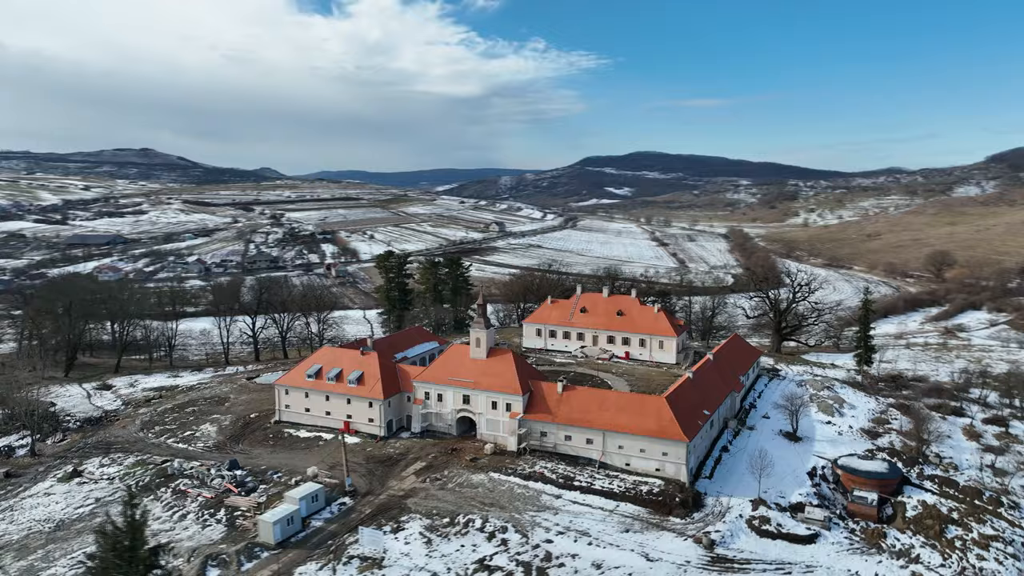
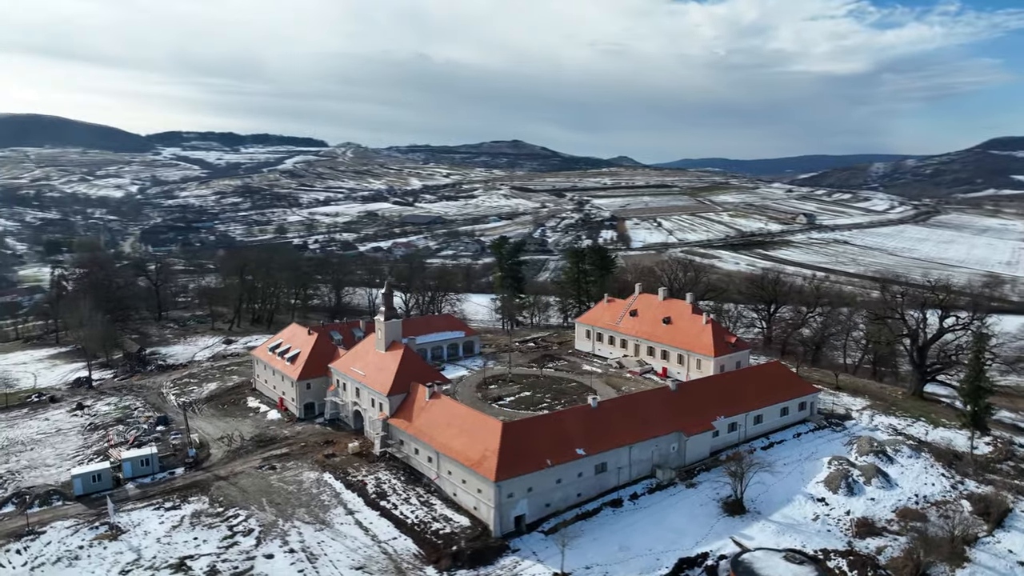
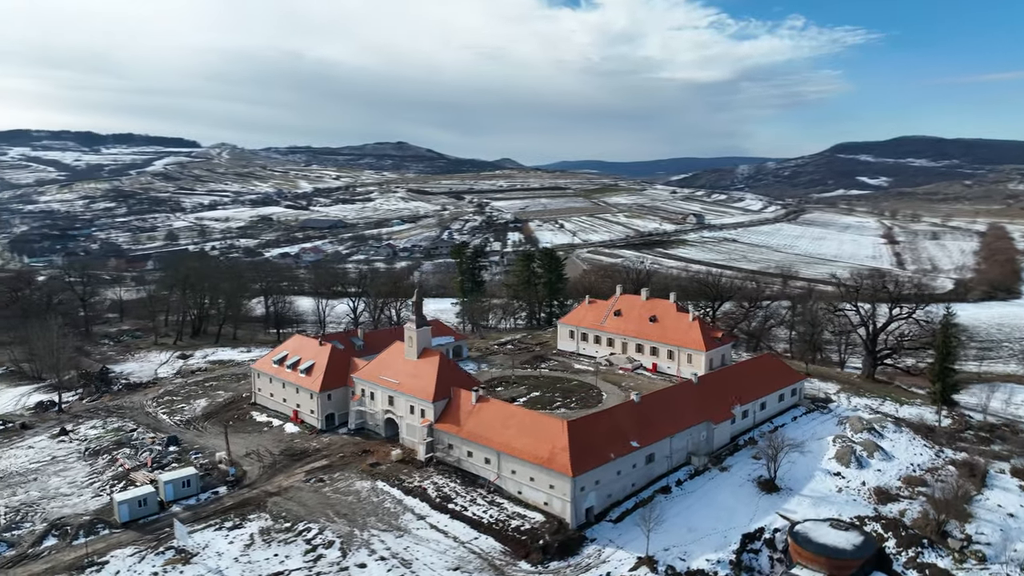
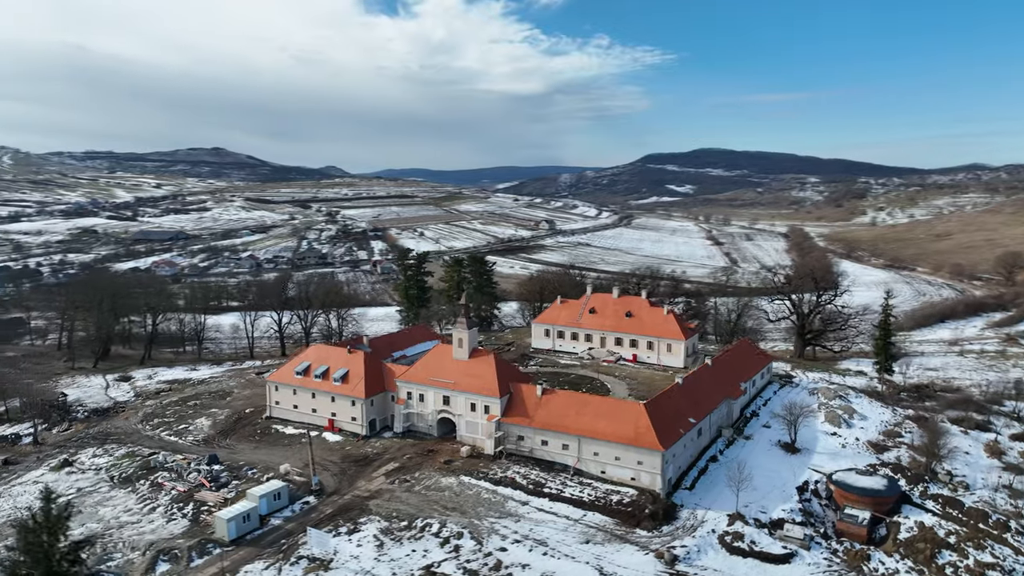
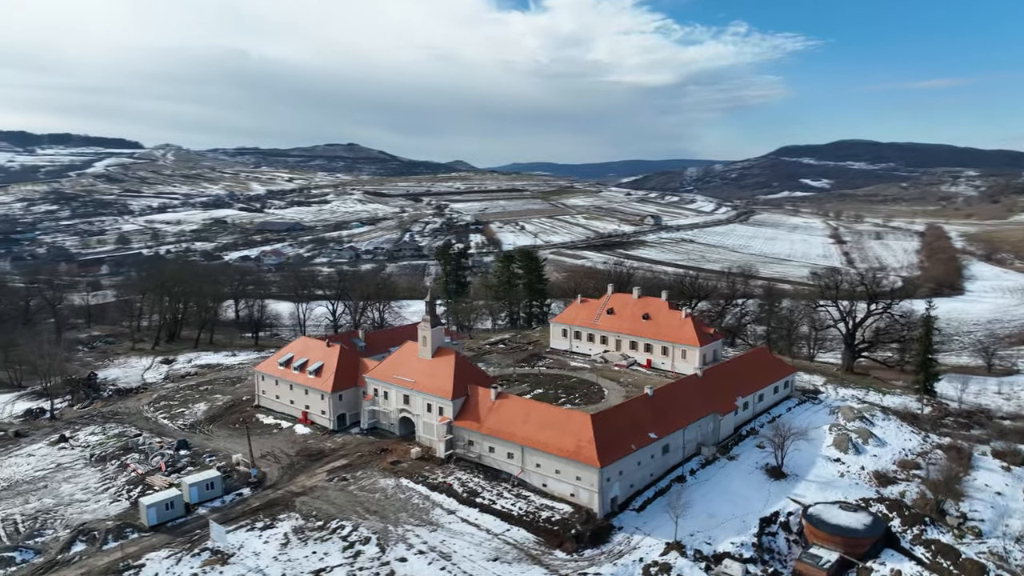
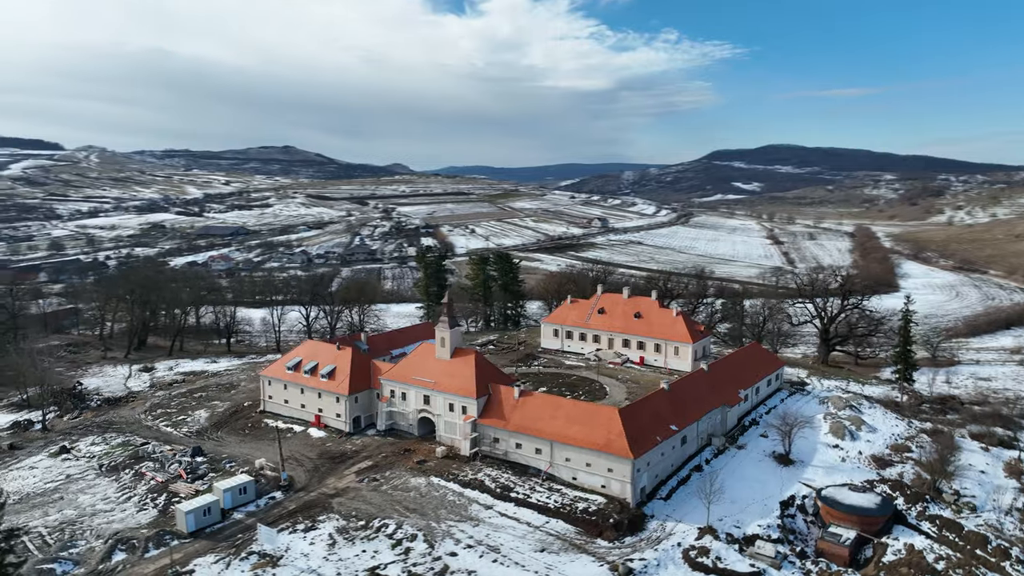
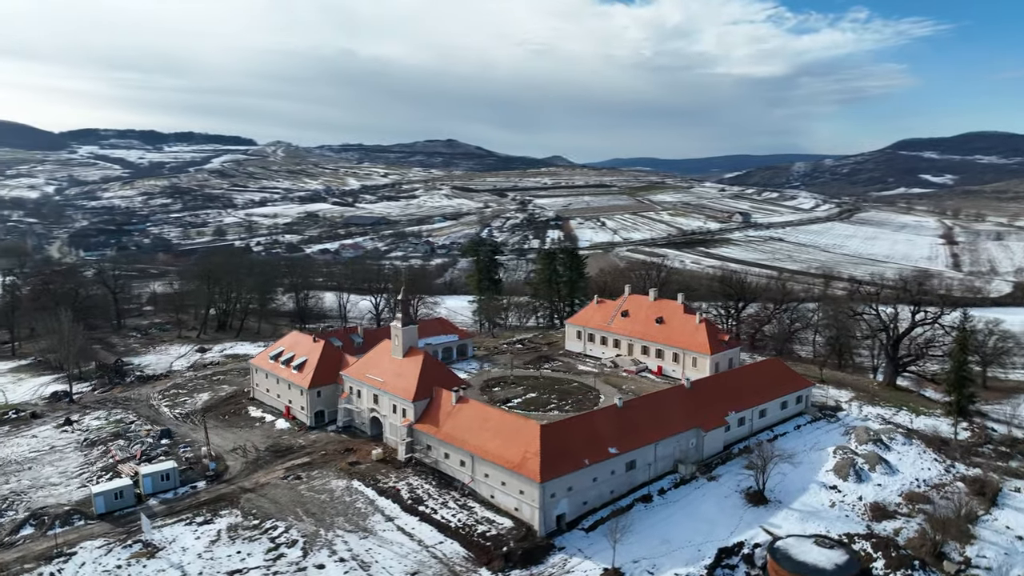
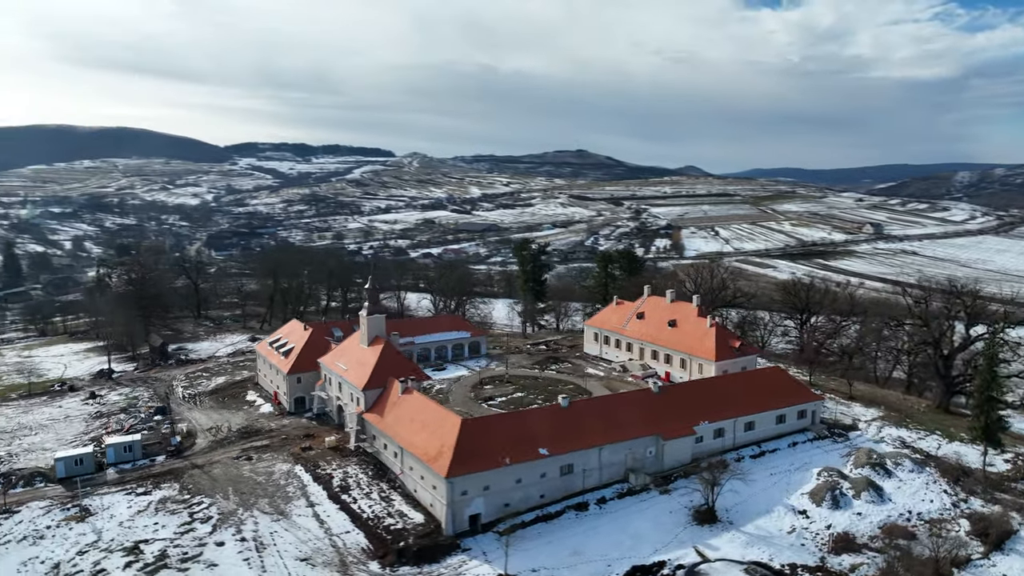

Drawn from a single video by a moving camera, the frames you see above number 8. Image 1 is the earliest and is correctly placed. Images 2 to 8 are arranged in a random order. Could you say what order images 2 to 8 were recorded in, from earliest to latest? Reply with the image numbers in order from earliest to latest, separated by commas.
4, 6, 5, 3, 7, 2, 8
